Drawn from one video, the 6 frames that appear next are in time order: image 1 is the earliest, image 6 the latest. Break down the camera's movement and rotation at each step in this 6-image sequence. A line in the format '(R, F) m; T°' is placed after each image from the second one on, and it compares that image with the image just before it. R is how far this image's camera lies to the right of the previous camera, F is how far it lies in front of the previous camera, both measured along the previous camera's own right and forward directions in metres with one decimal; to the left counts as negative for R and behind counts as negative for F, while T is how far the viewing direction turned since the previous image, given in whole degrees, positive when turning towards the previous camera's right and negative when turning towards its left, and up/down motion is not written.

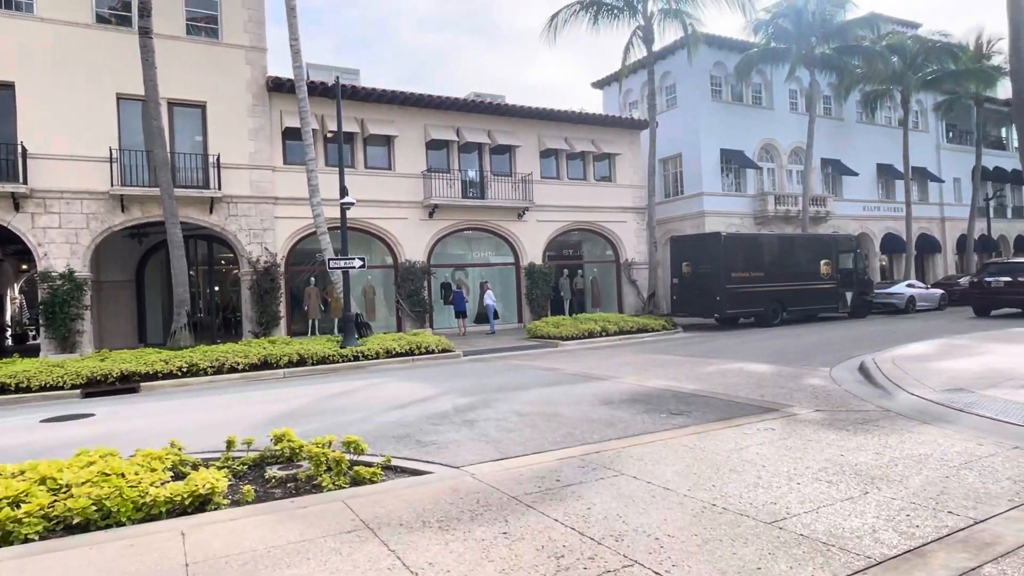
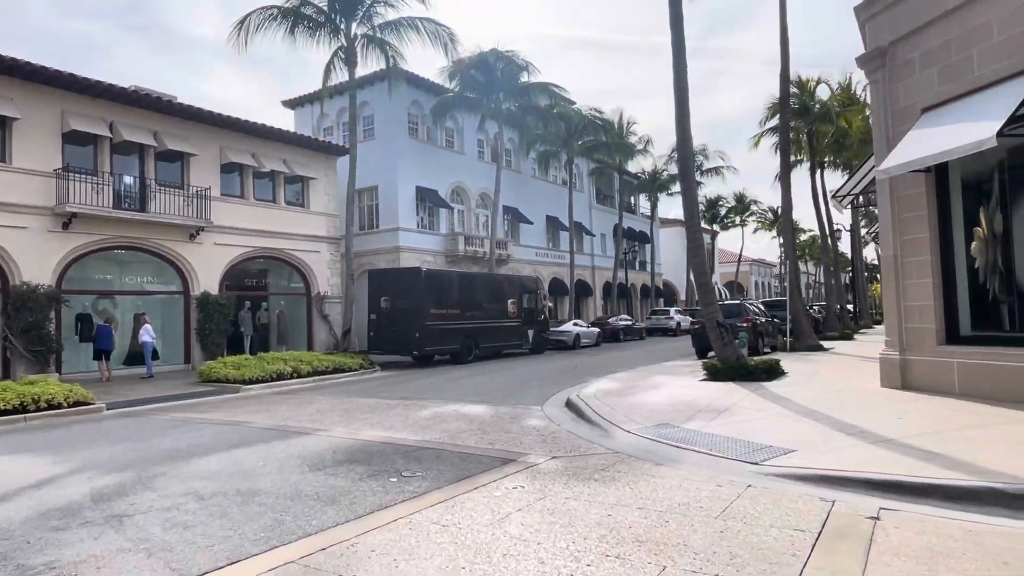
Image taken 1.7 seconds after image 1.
(-0.2, +1.5) m; +28°
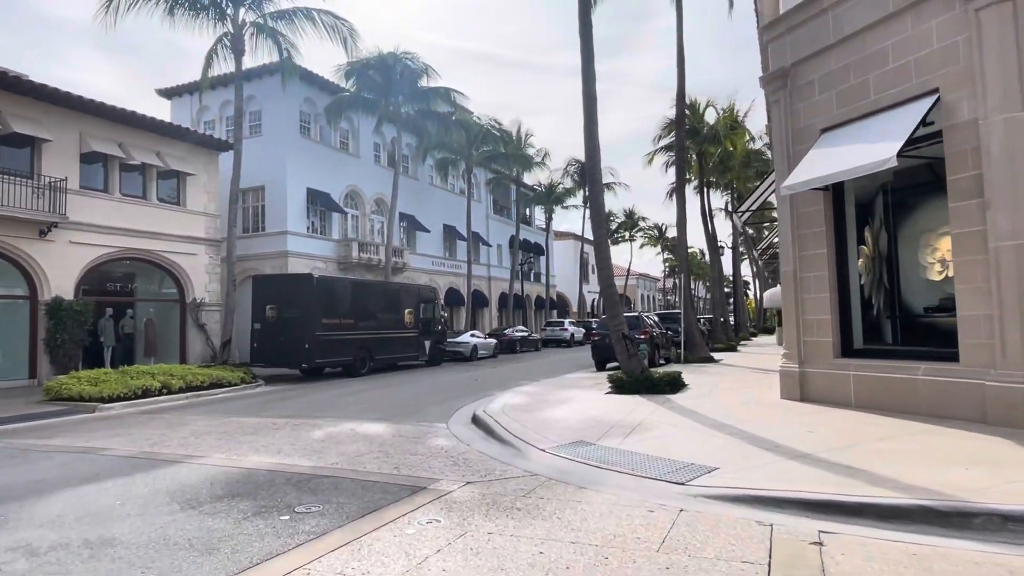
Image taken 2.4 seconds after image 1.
(-0.2, +0.6) m; +10°
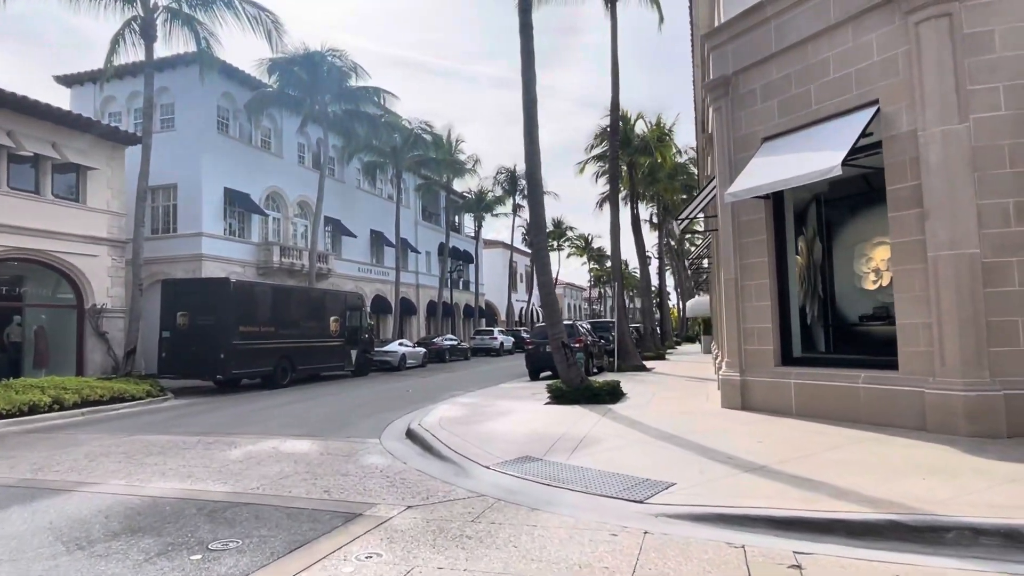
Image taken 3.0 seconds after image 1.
(-0.2, +0.5) m; +7°
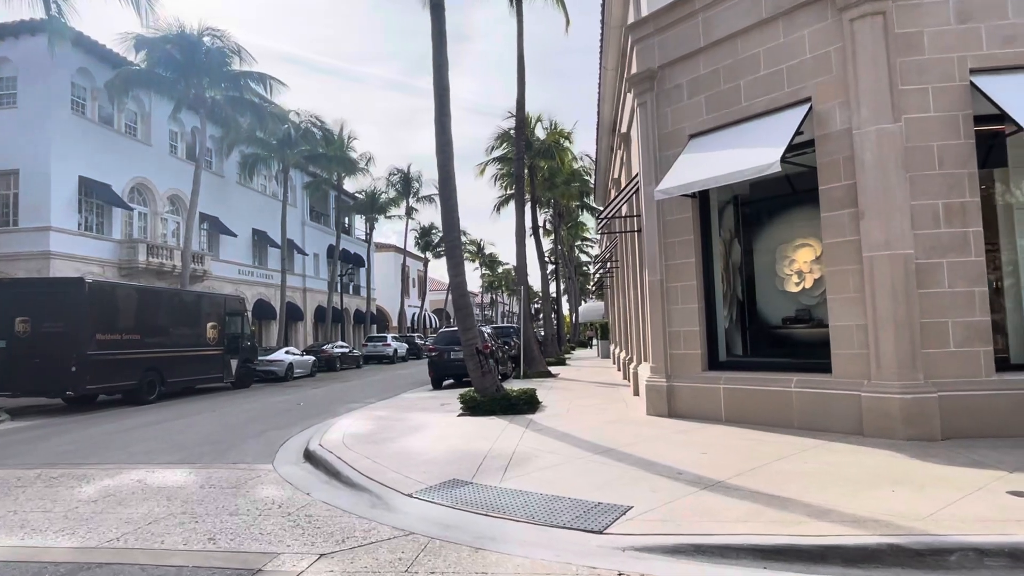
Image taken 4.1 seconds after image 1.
(-0.4, +1.0) m; +10°
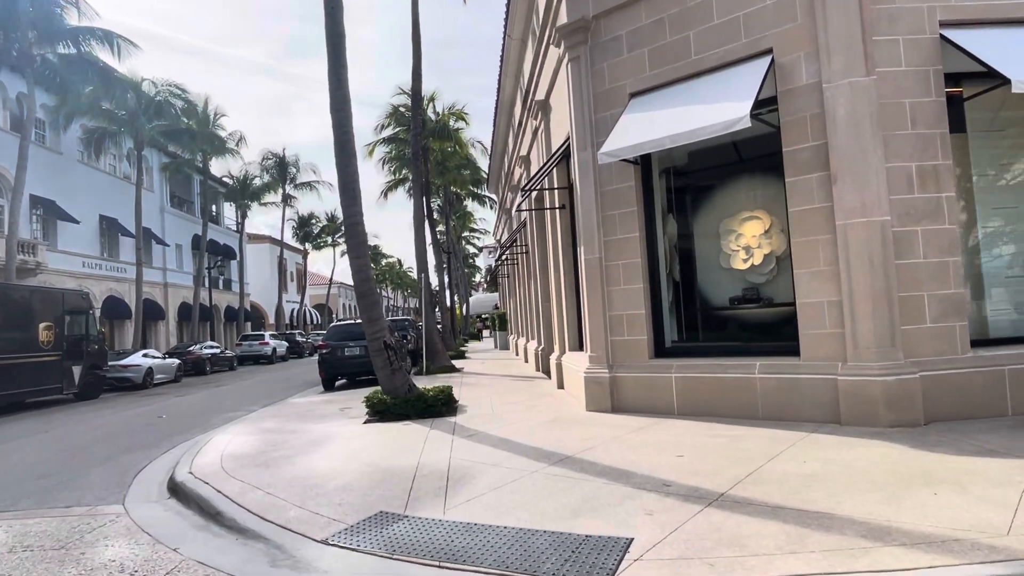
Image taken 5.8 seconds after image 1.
(-0.5, +1.6) m; +10°
